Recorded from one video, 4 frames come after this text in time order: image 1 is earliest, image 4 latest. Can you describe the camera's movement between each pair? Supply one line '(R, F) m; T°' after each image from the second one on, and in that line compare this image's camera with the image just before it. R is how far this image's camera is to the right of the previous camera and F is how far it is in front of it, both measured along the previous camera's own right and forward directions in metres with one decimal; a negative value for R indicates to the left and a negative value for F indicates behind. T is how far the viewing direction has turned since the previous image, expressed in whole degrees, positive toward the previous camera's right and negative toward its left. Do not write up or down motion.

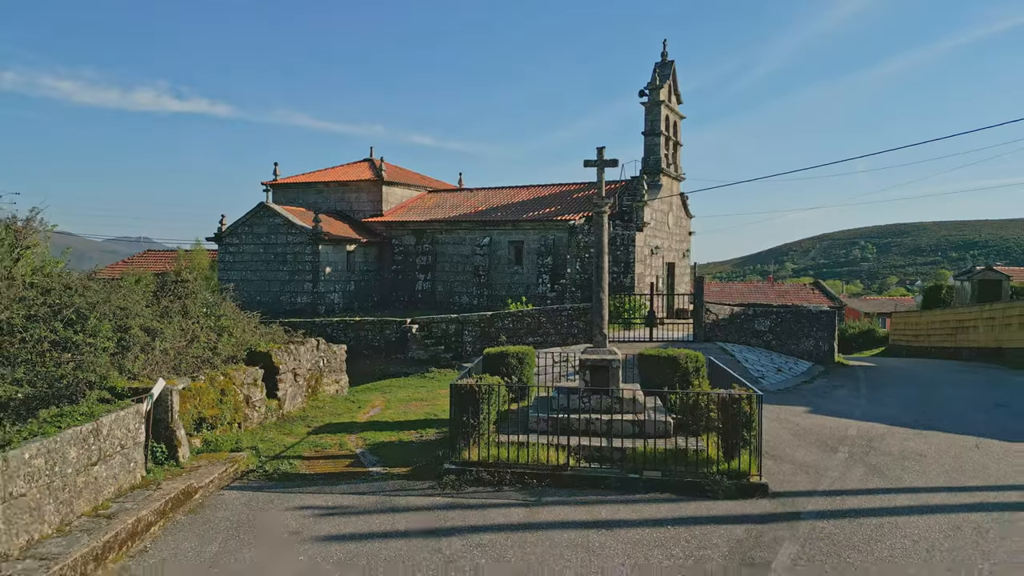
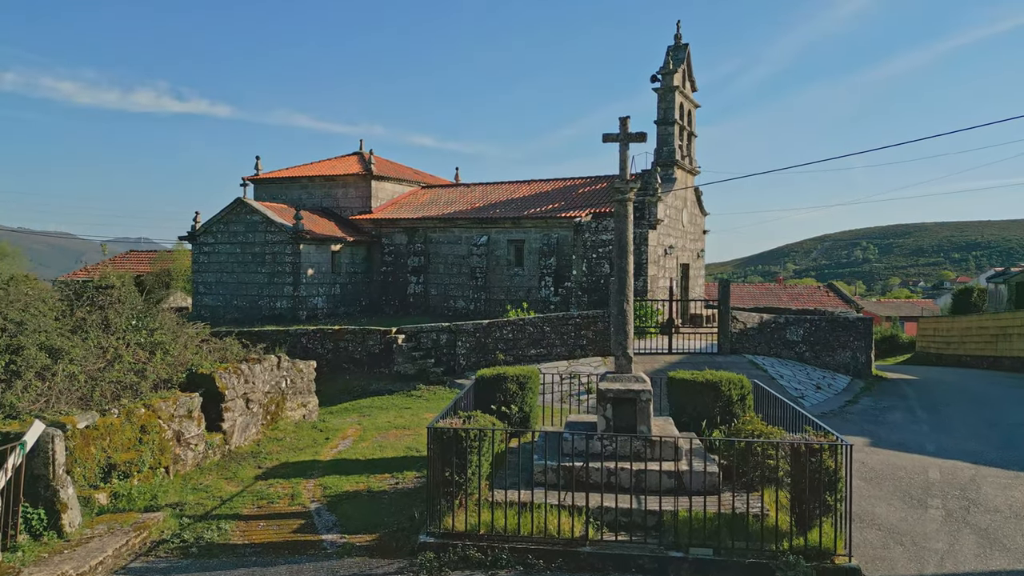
(0.0, +2.1) m; 0°
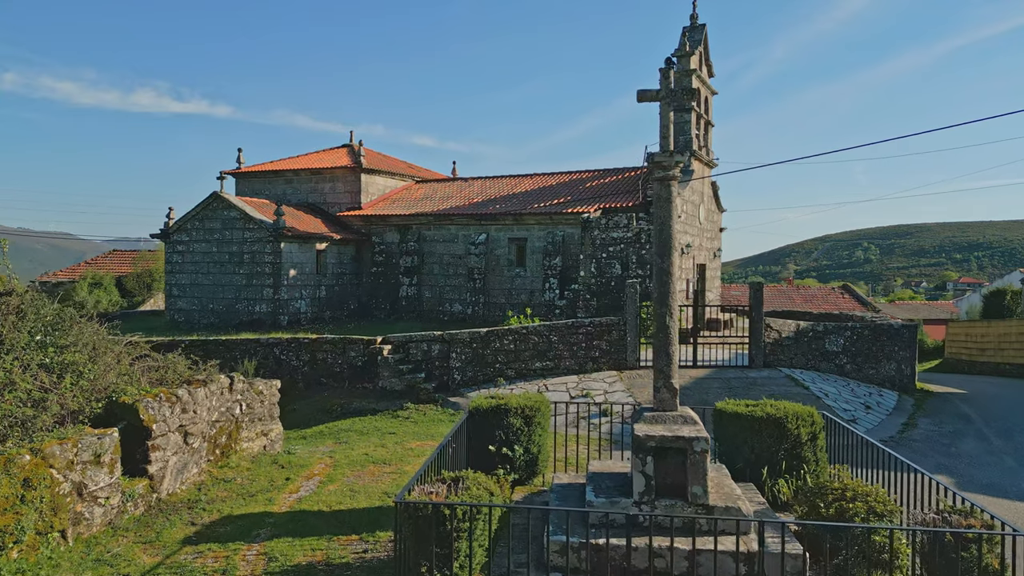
(0.0, +1.9) m; 0°
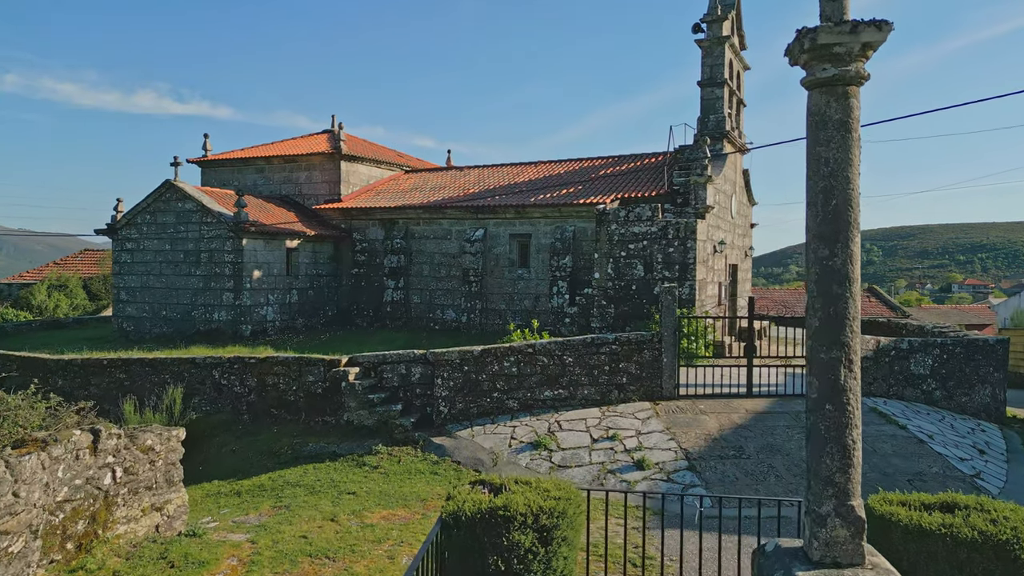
(0.0, +2.9) m; 0°
